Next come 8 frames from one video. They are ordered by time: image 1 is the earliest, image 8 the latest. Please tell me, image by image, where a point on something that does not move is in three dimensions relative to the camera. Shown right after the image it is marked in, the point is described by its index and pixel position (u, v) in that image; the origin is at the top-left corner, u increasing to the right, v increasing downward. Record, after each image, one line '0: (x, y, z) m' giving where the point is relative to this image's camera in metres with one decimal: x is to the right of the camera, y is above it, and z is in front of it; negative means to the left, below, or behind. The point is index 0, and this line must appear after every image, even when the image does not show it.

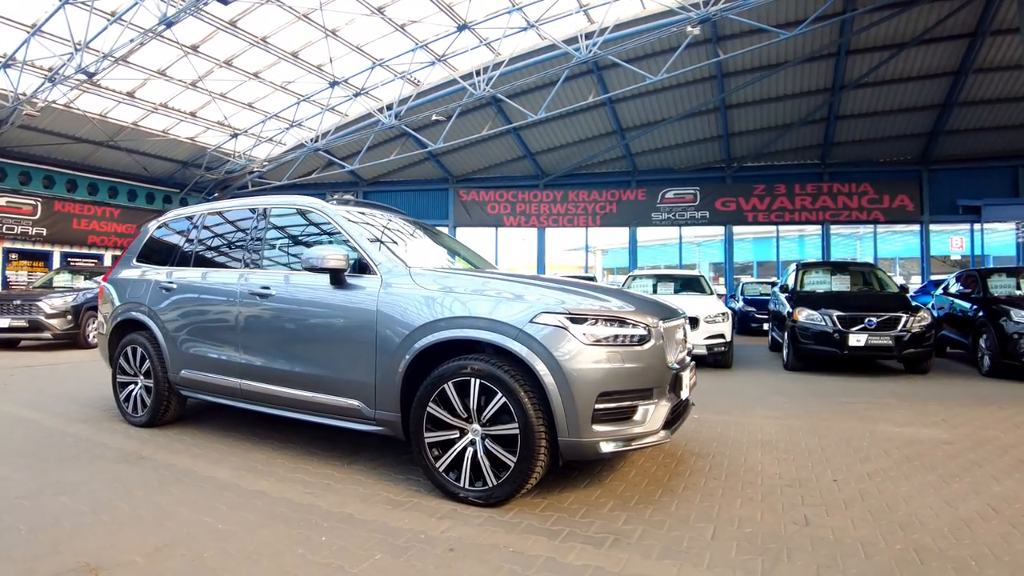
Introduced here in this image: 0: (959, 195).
0: (+14.3, +2.9, +18.9) m
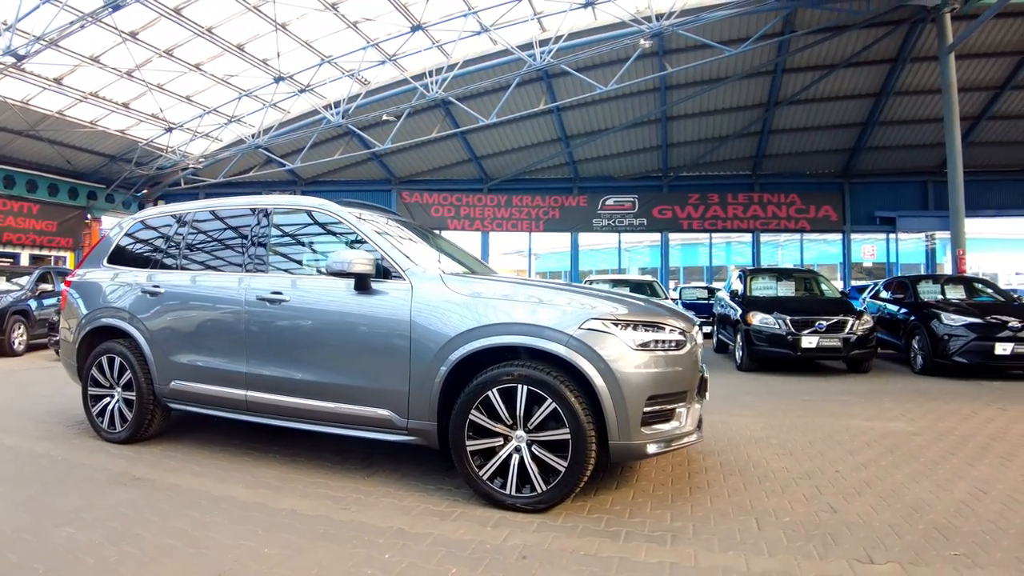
0: (+12.6, +2.8, +20.6) m
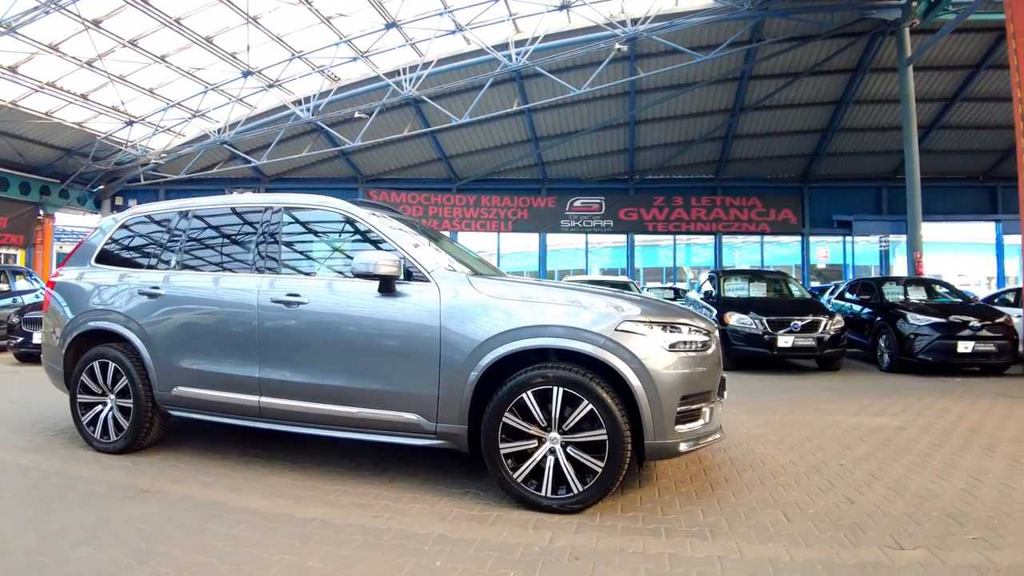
0: (+11.5, +2.8, +21.4) m
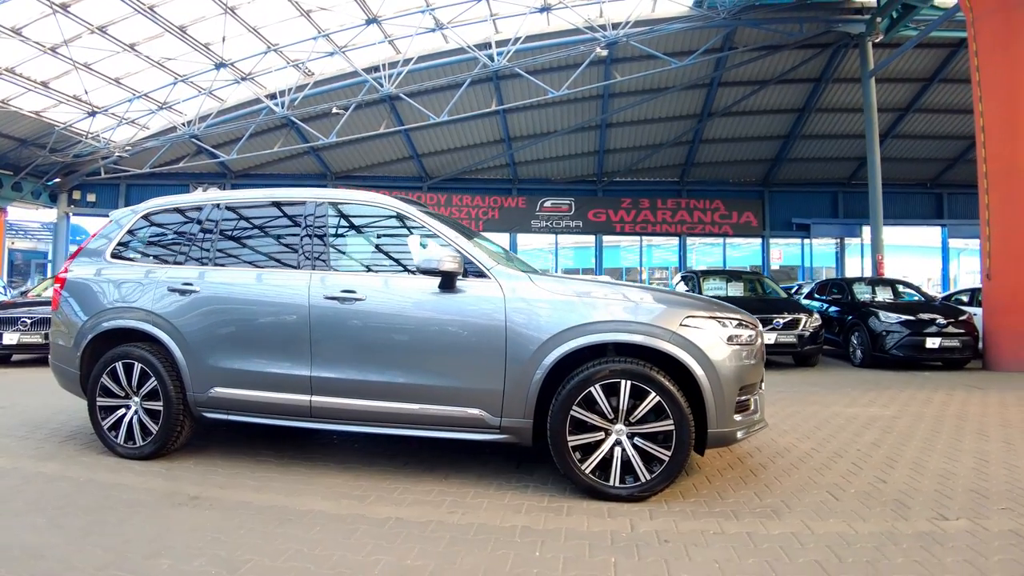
0: (+10.4, +2.8, +22.4) m
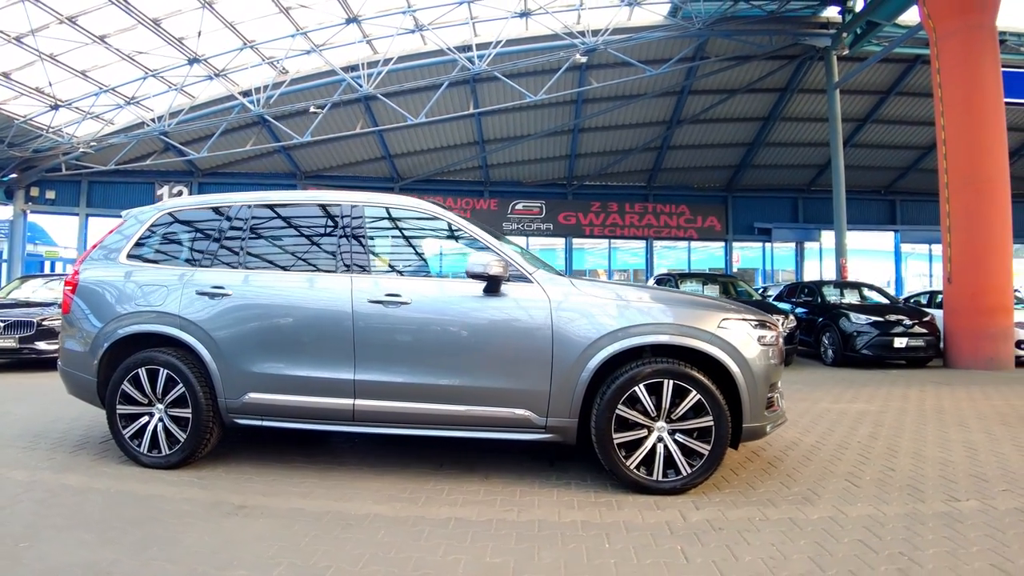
0: (+9.3, +2.7, +23.2) m
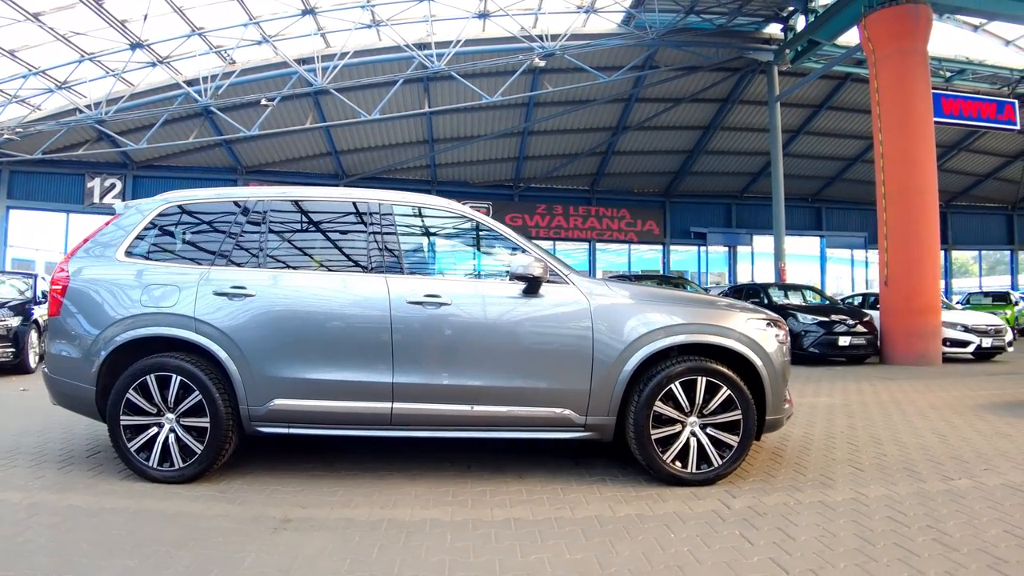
0: (+7.2, +2.6, +24.2) m
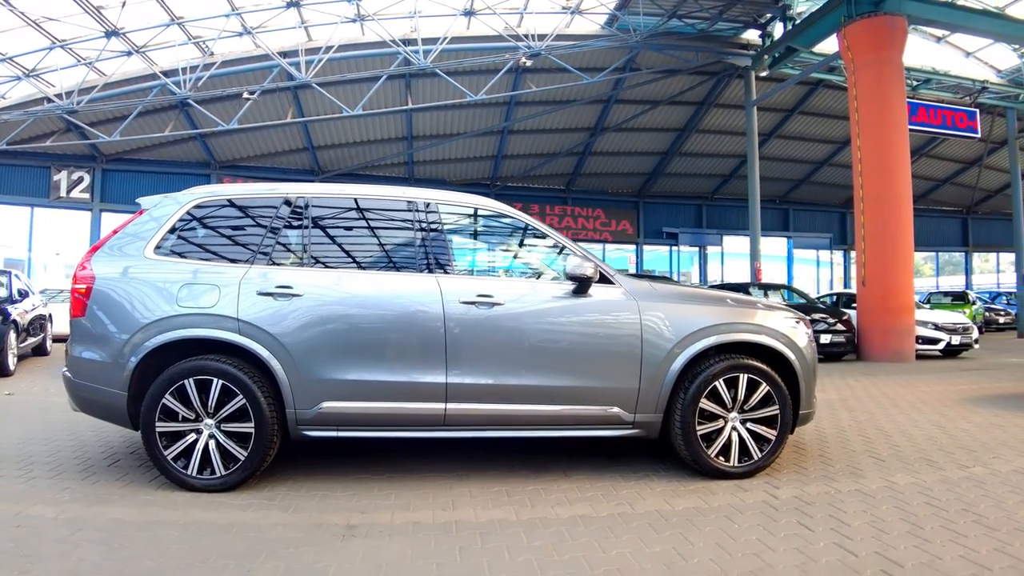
0: (+6.3, +2.7, +24.6) m
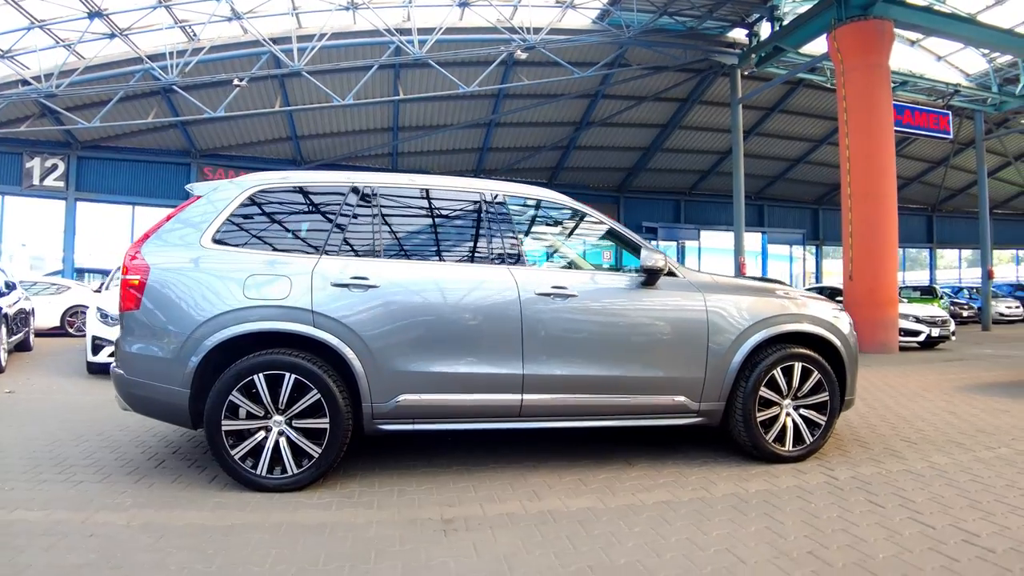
0: (+5.5, +2.9, +25.0) m
